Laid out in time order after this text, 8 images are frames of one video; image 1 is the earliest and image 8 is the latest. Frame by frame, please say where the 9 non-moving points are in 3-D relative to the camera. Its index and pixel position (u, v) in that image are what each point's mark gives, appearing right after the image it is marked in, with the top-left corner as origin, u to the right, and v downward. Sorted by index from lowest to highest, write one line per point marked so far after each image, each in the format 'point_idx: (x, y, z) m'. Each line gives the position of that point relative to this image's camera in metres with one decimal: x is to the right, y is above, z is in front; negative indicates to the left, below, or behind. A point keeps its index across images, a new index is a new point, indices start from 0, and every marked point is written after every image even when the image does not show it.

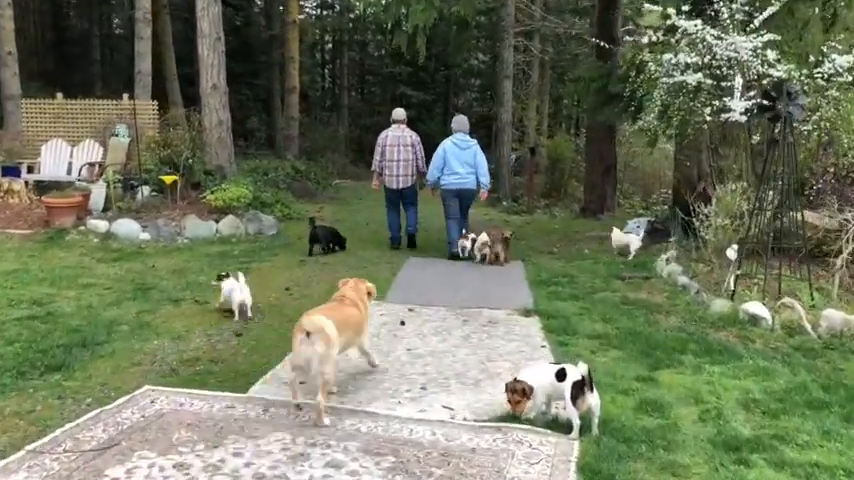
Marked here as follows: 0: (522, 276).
0: (+1.2, -0.4, +8.4) m
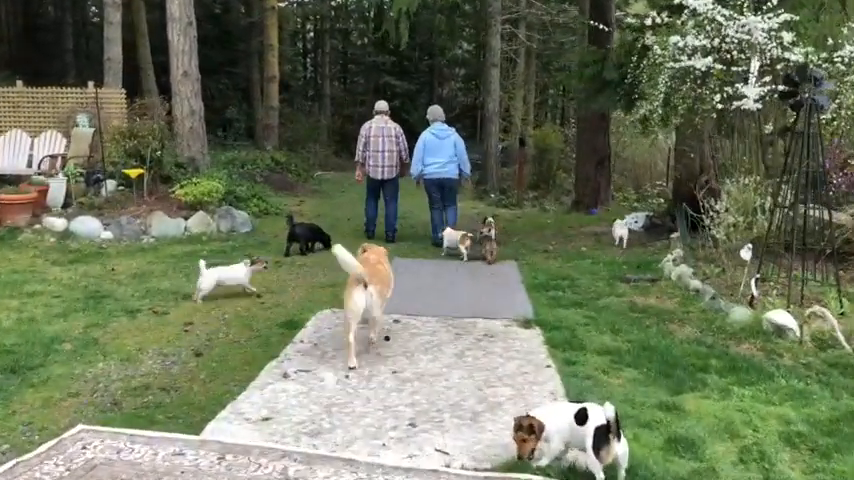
0: (+1.0, -0.4, +7.7) m
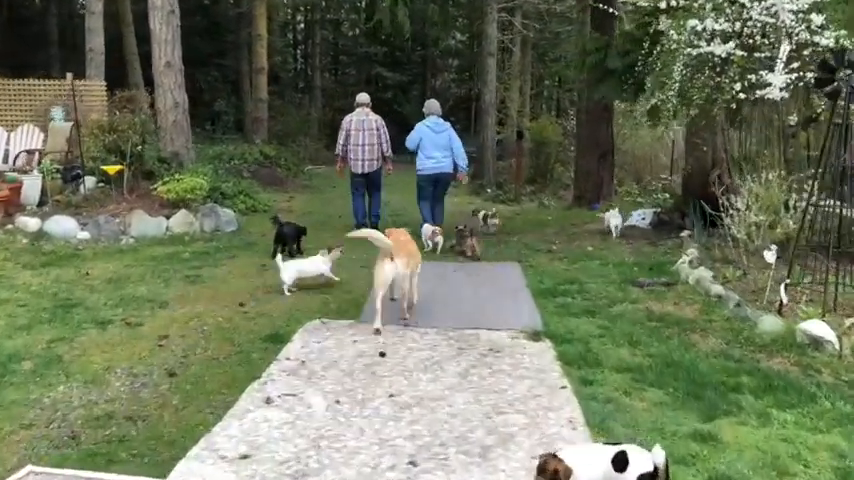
0: (+1.0, -0.5, +7.1) m
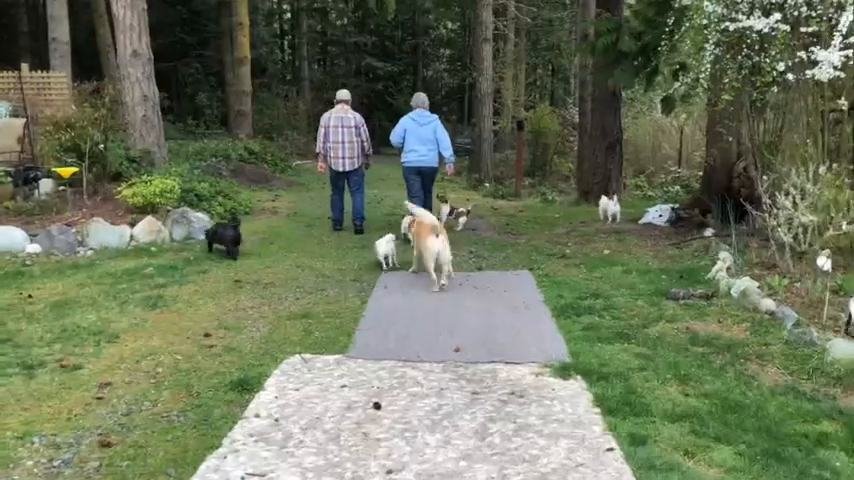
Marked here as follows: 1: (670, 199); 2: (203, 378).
0: (+1.0, -0.5, +6.1) m
1: (+4.3, +0.7, +12.2) m
2: (-1.4, -0.9, +4.4) m
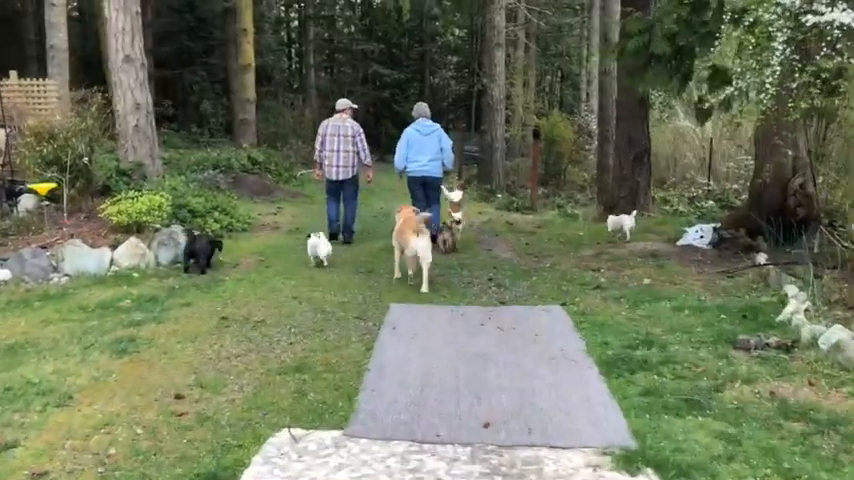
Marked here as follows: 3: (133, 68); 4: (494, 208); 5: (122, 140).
0: (+1.1, -0.8, +5.1) m
1: (+4.5, +0.4, +11.2) m
2: (-1.3, -1.1, +3.4) m
3: (-4.7, +2.7, +10.8) m
4: (+1.5, +0.7, +15.6) m
5: (-4.9, +1.6, +10.9) m
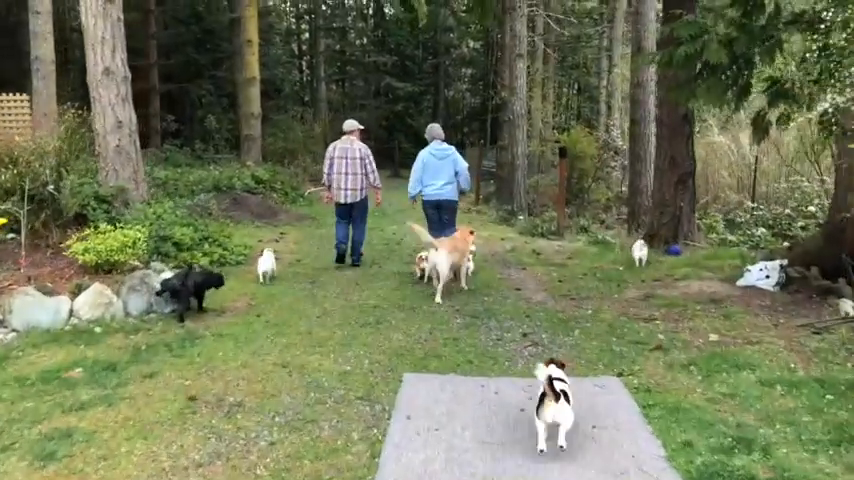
0: (+1.3, -1.2, +3.8) m
1: (+4.8, -0.1, +9.9) m
2: (-1.2, -1.5, +2.2) m
3: (-4.4, +2.2, +9.7) m
4: (+1.9, +0.2, +14.3) m
5: (-4.7, +1.1, +9.8) m
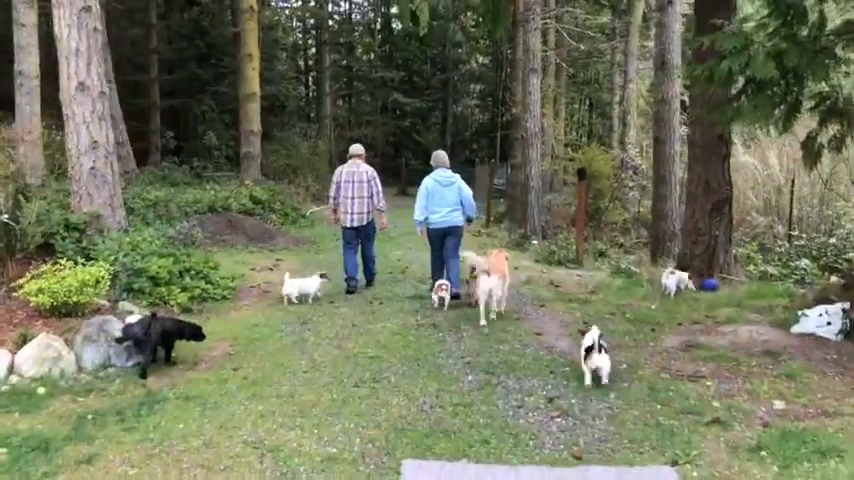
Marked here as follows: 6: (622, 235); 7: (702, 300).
0: (+1.3, -1.5, +2.8) m
1: (+4.9, -0.6, +8.8) m
2: (-1.2, -1.7, +1.2) m
3: (-4.3, +1.8, +8.7) m
4: (+2.0, -0.4, +13.2) m
5: (-4.6, +0.7, +8.8) m
6: (+5.2, +0.1, +18.1) m
7: (+3.4, -0.8, +8.4) m
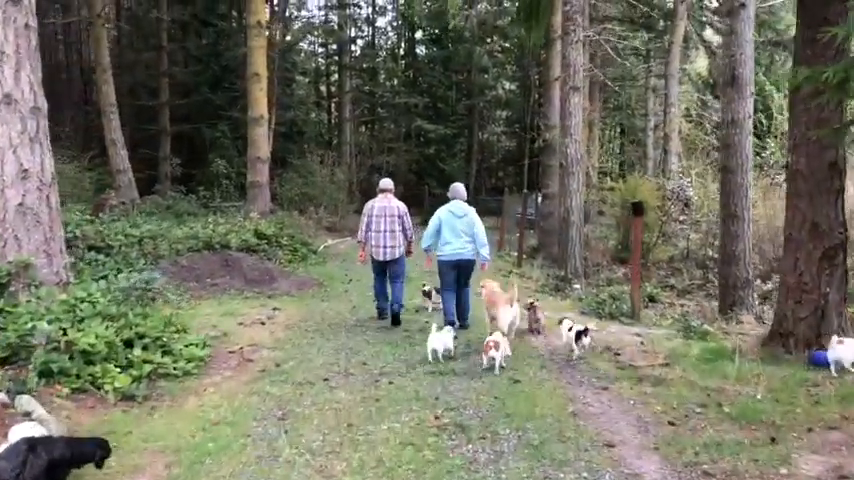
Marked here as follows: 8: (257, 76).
0: (+1.3, -1.8, +0.6) m
1: (+5.1, -1.2, +6.5) m
2: (-1.3, -2.0, -1.0) m
3: (-4.1, +1.3, +6.8) m
4: (+2.4, -1.1, +11.0) m
5: (-4.3, +0.1, +6.9) m
6: (+5.8, -0.8, +15.8) m
7: (+3.6, -1.3, +6.2) m
8: (-4.3, +4.1, +17.3) m
